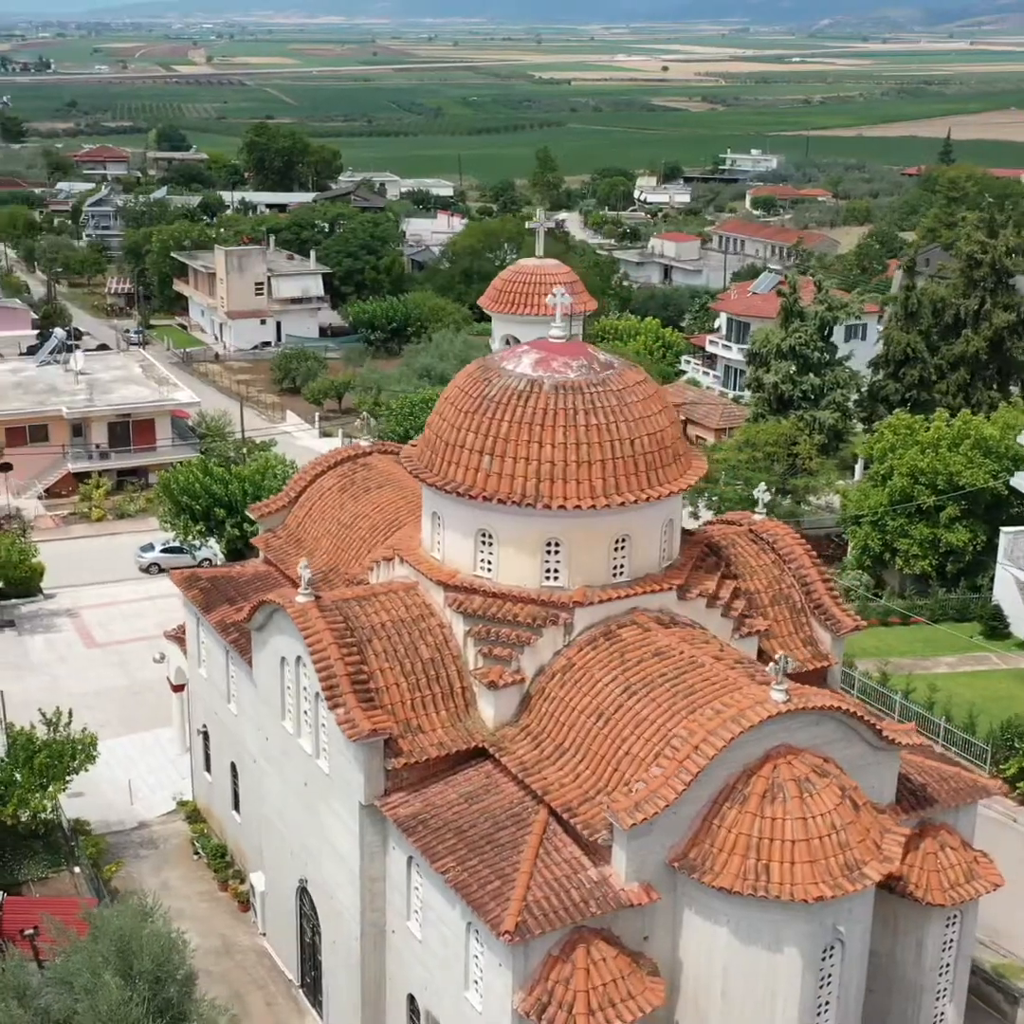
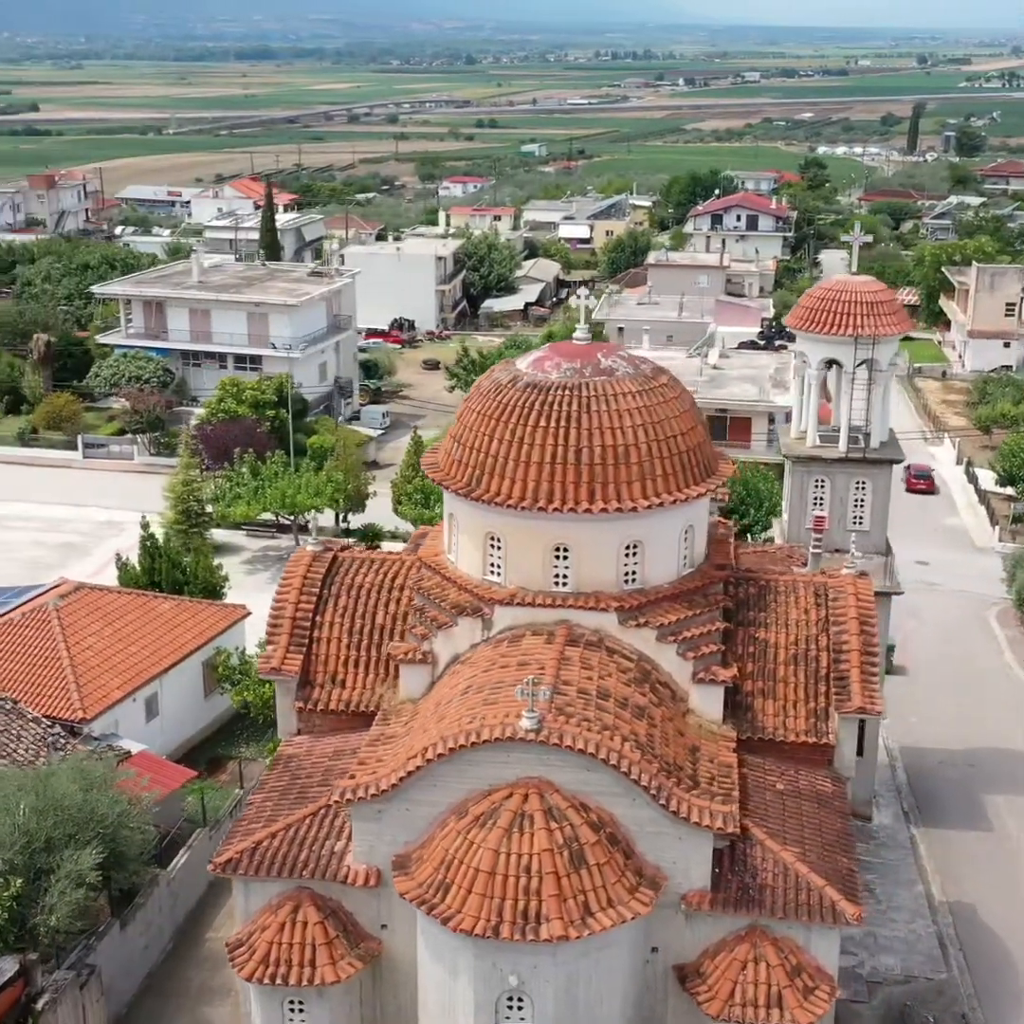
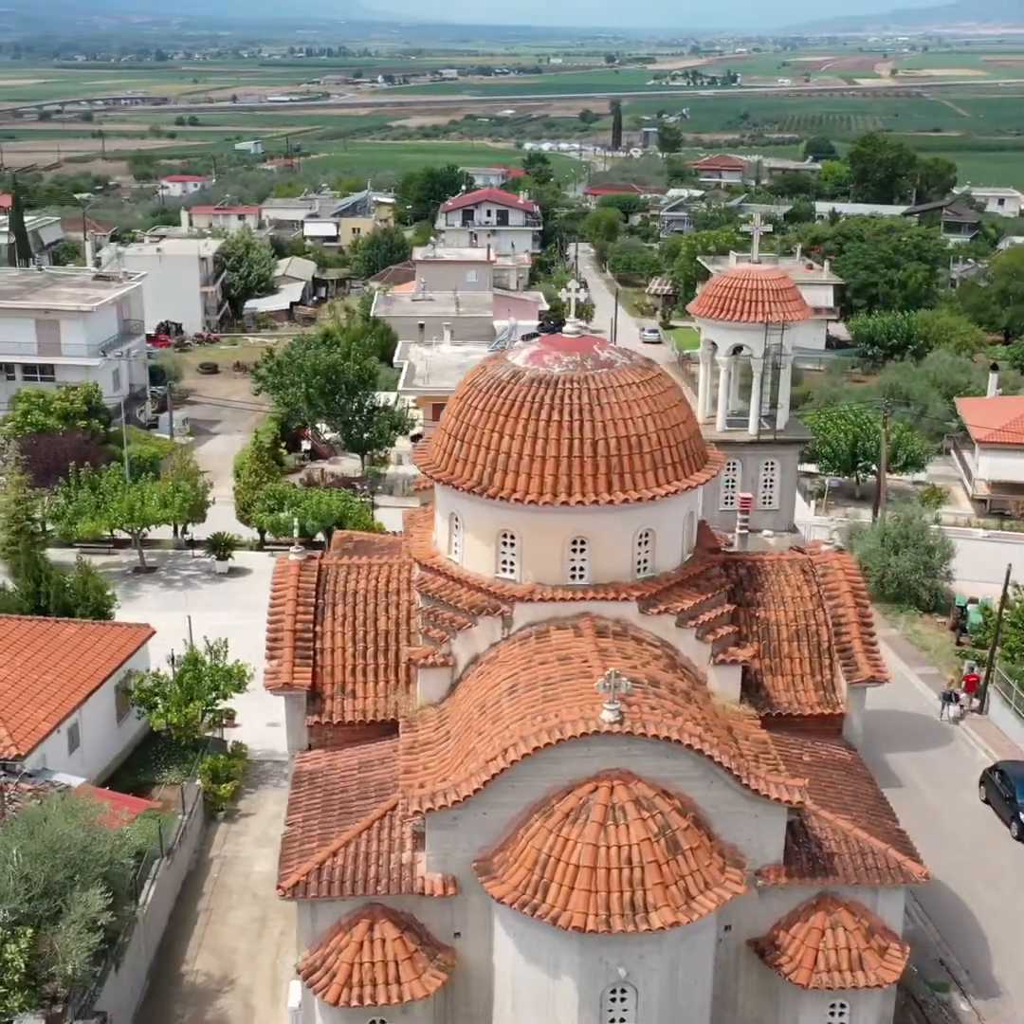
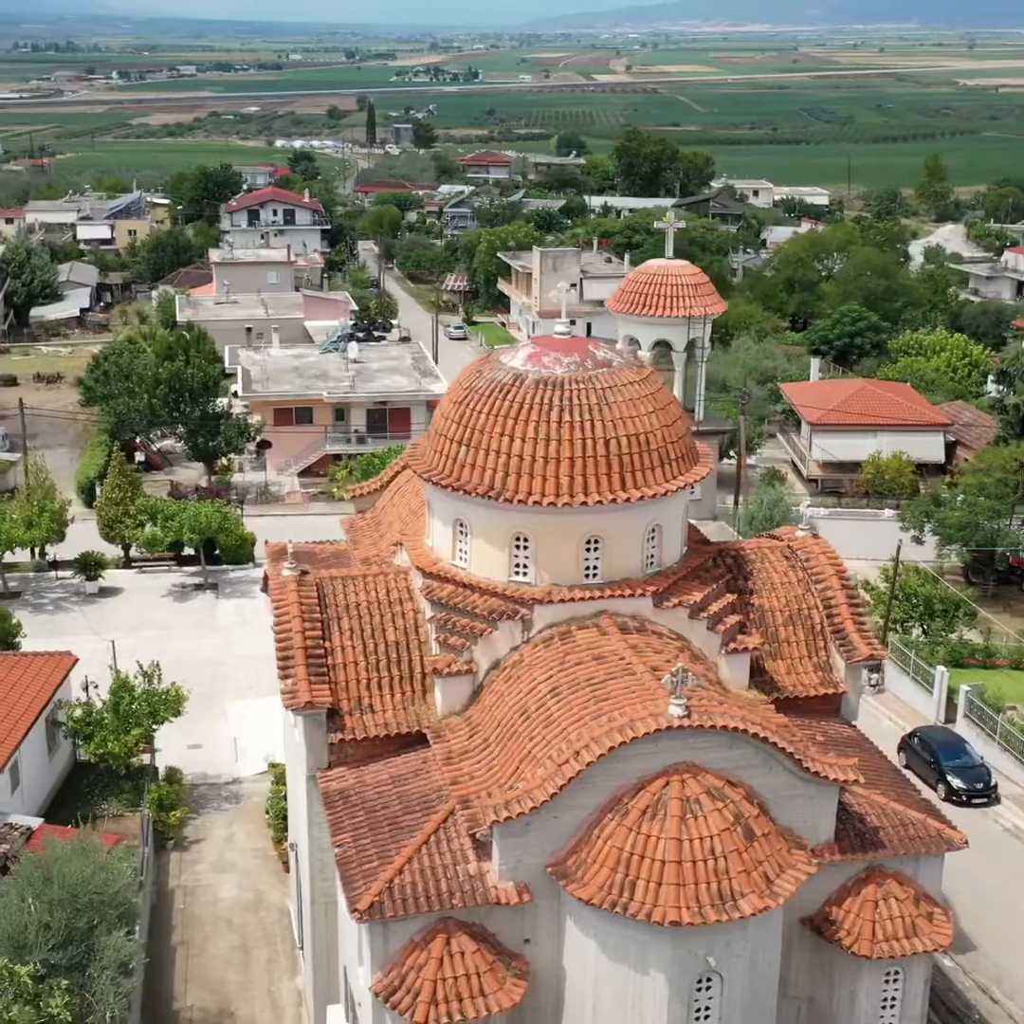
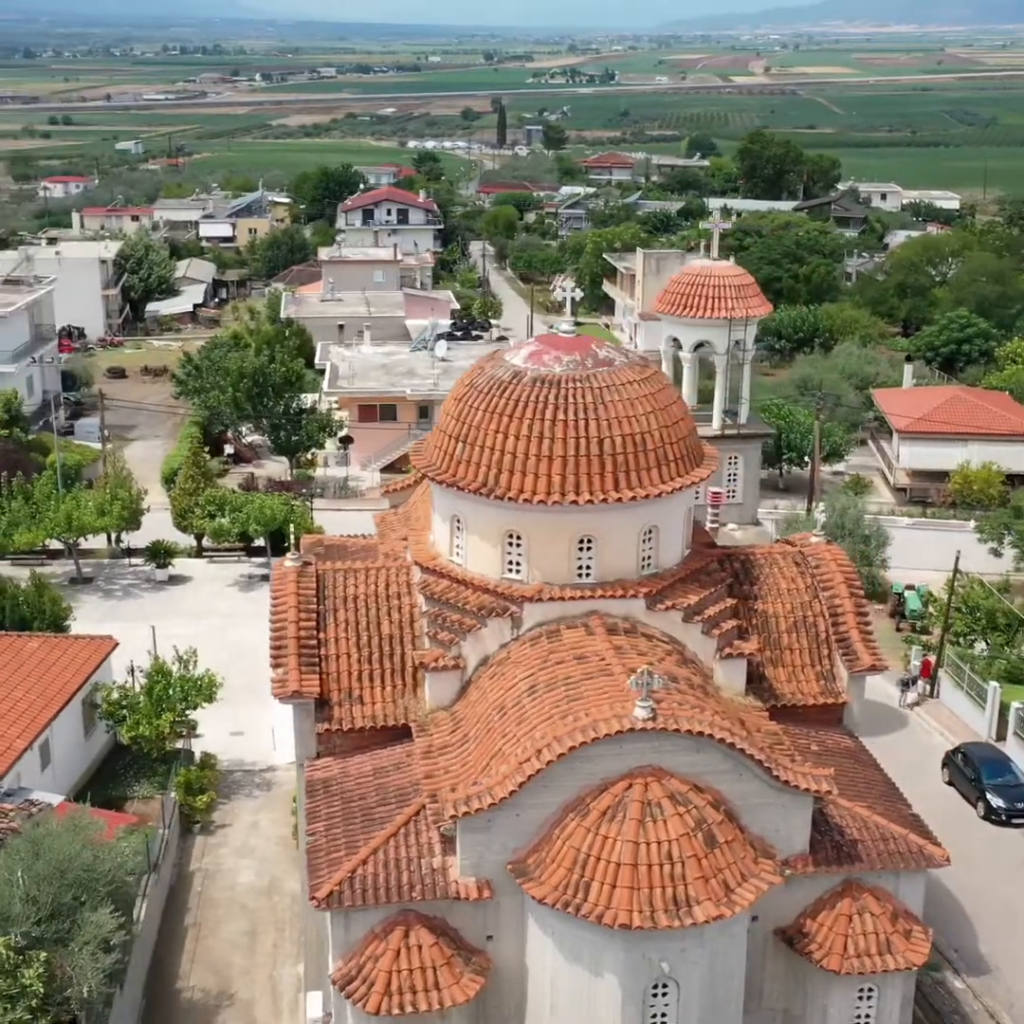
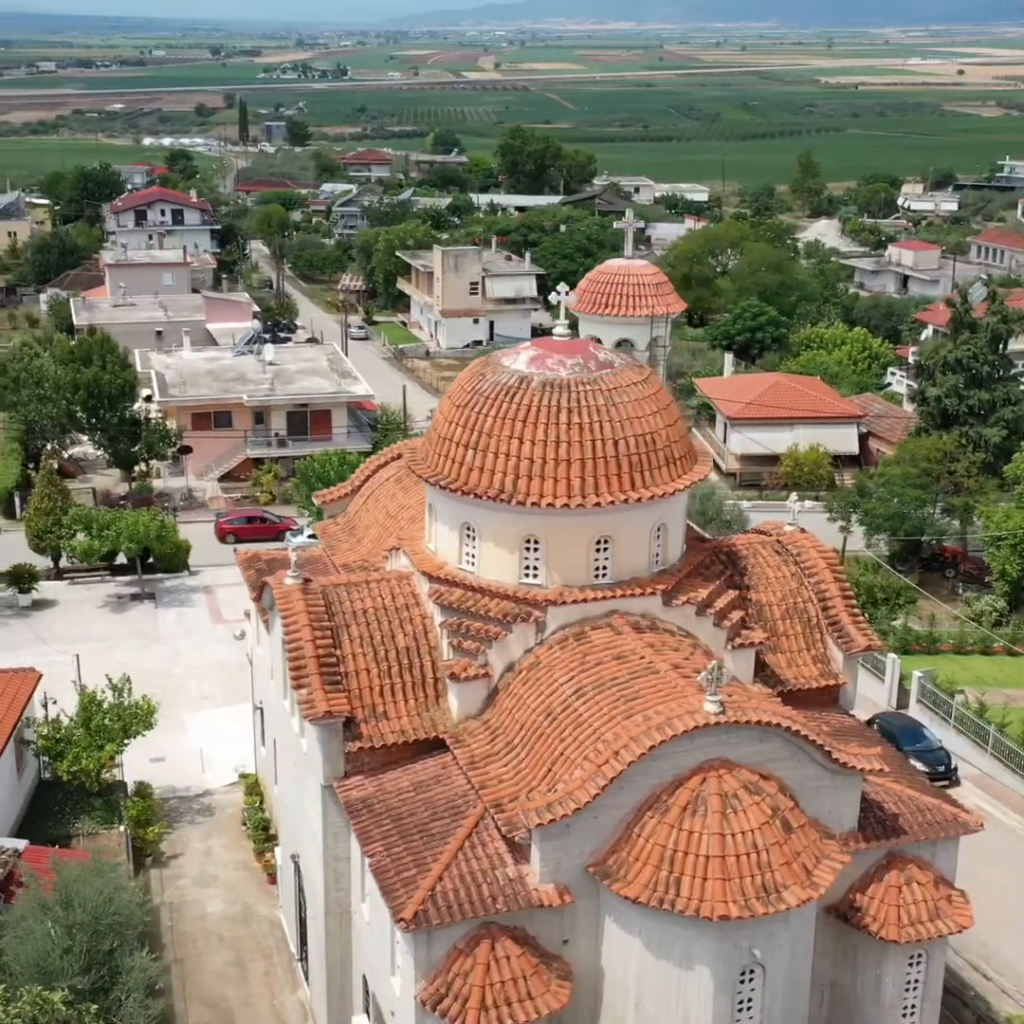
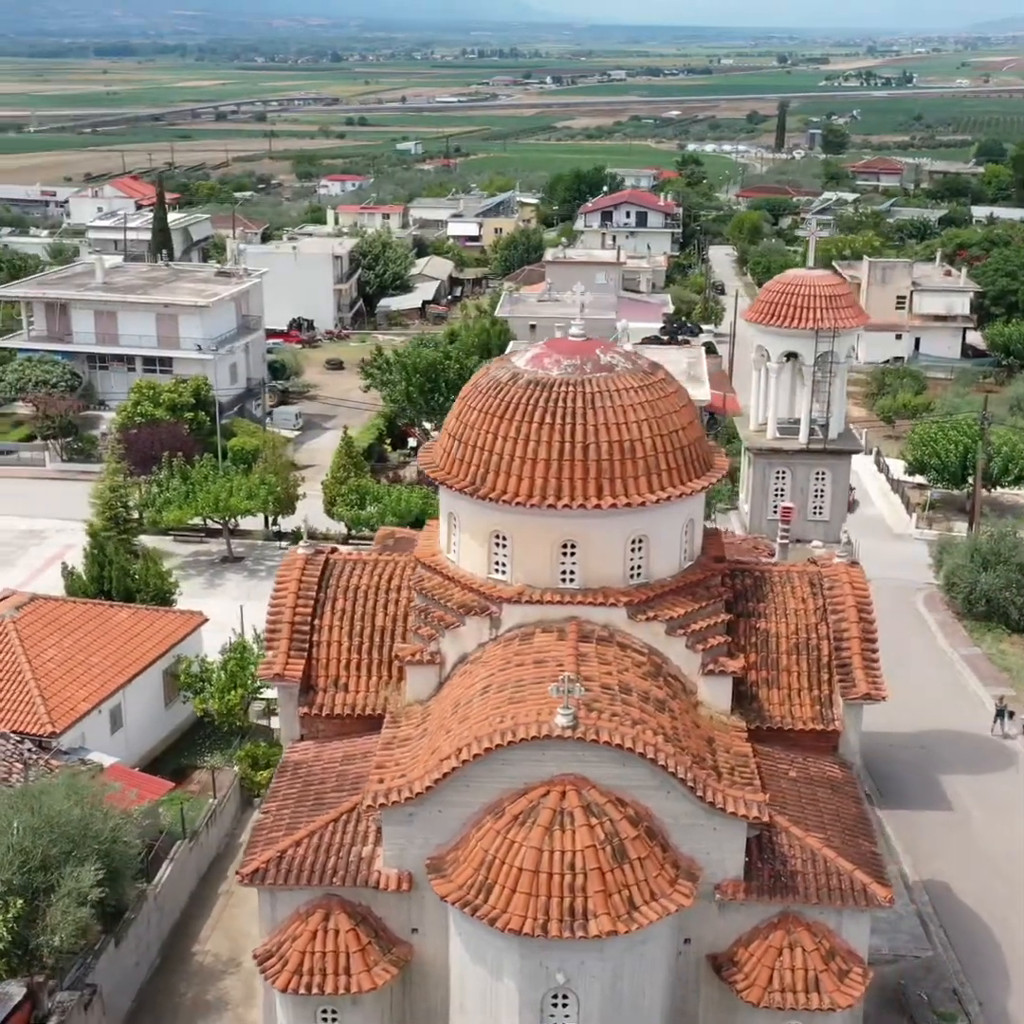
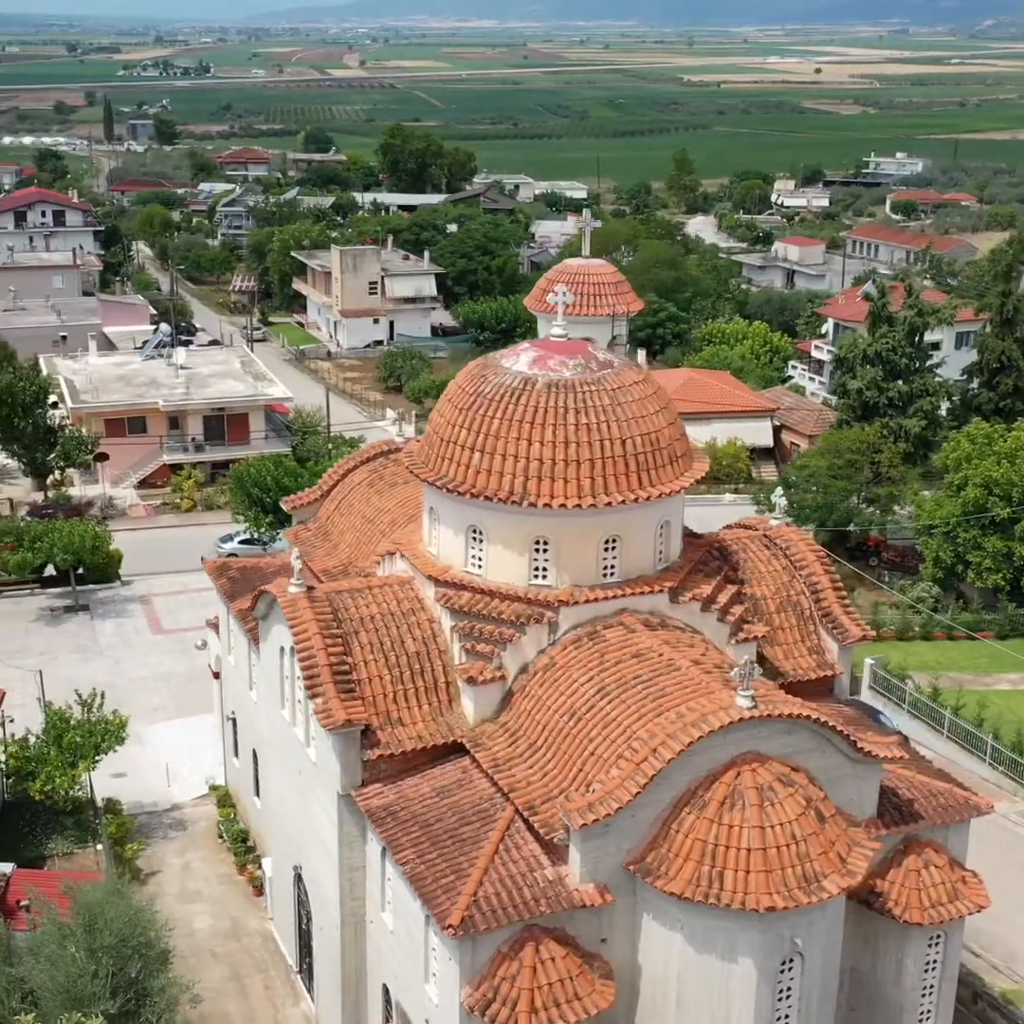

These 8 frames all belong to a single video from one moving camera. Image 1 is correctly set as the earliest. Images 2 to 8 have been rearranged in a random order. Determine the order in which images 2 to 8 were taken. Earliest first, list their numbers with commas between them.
8, 6, 4, 5, 3, 7, 2
